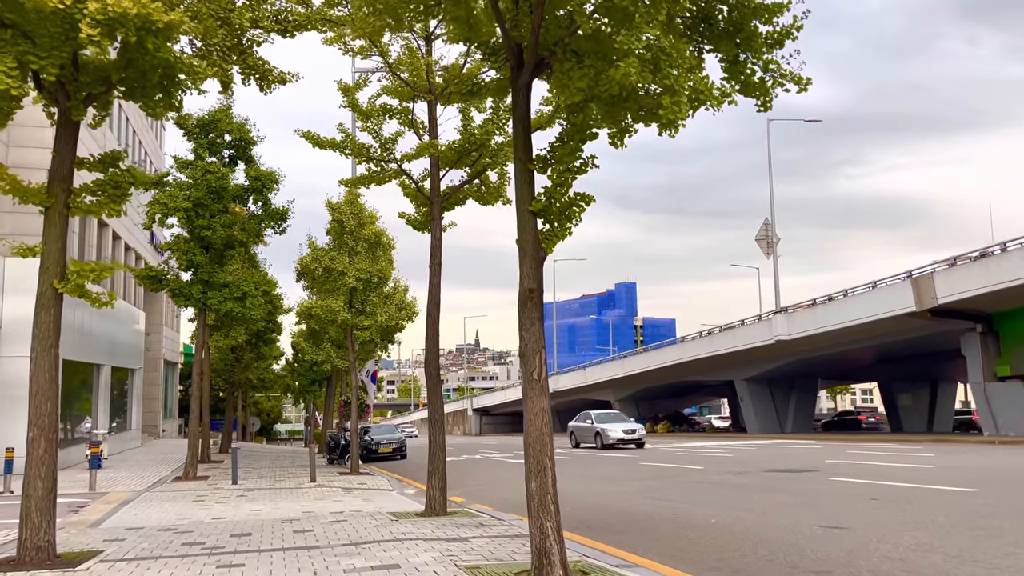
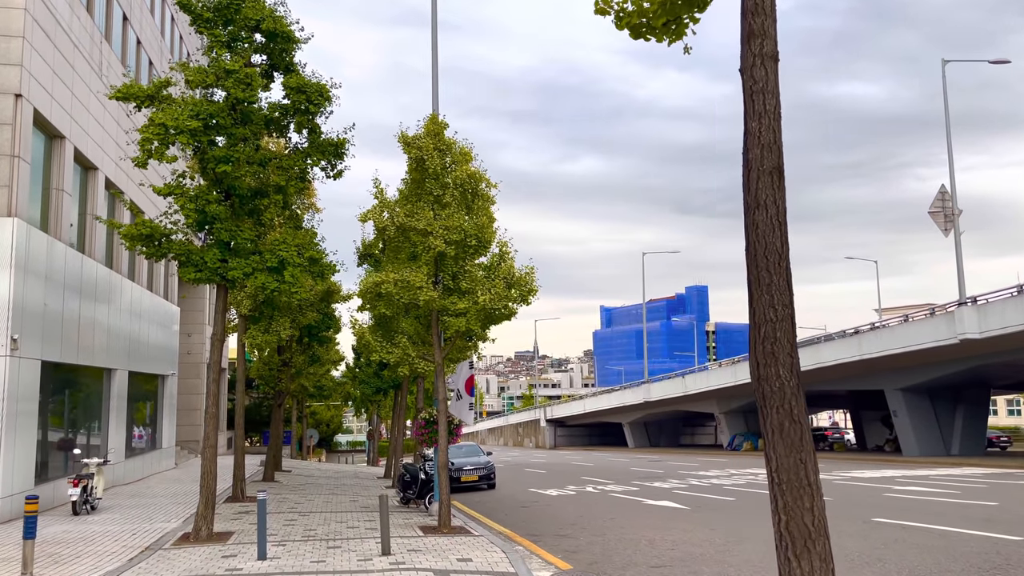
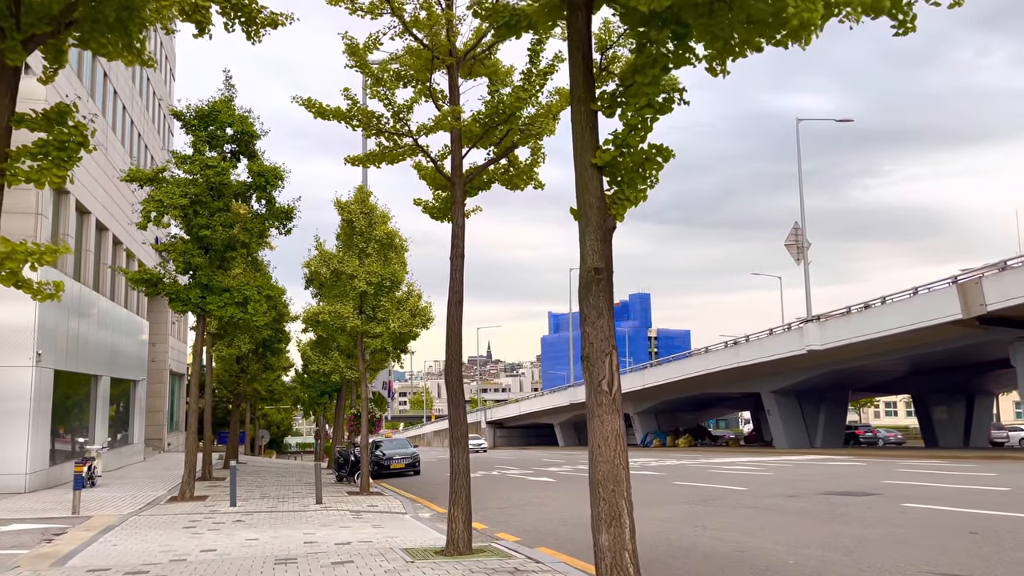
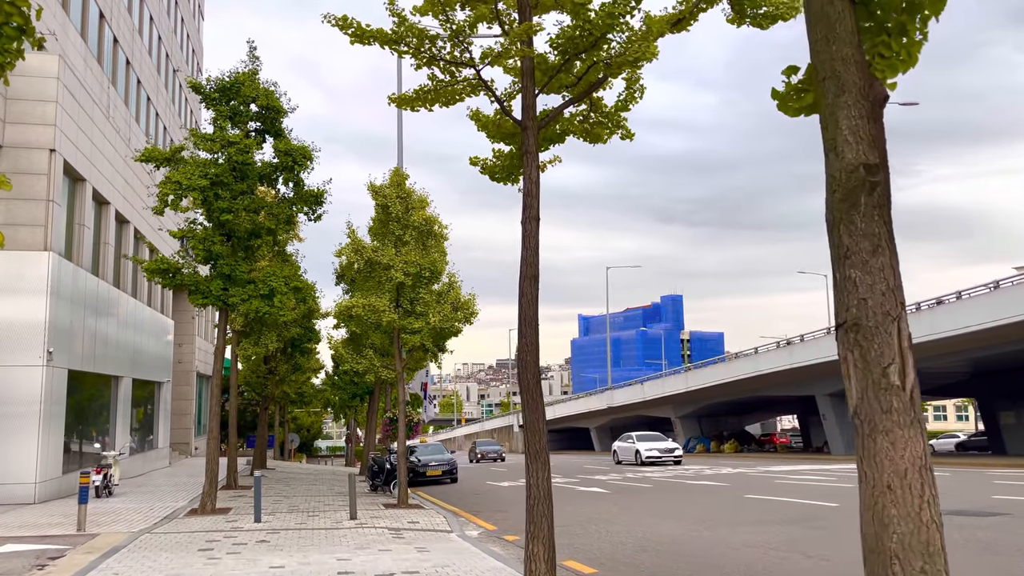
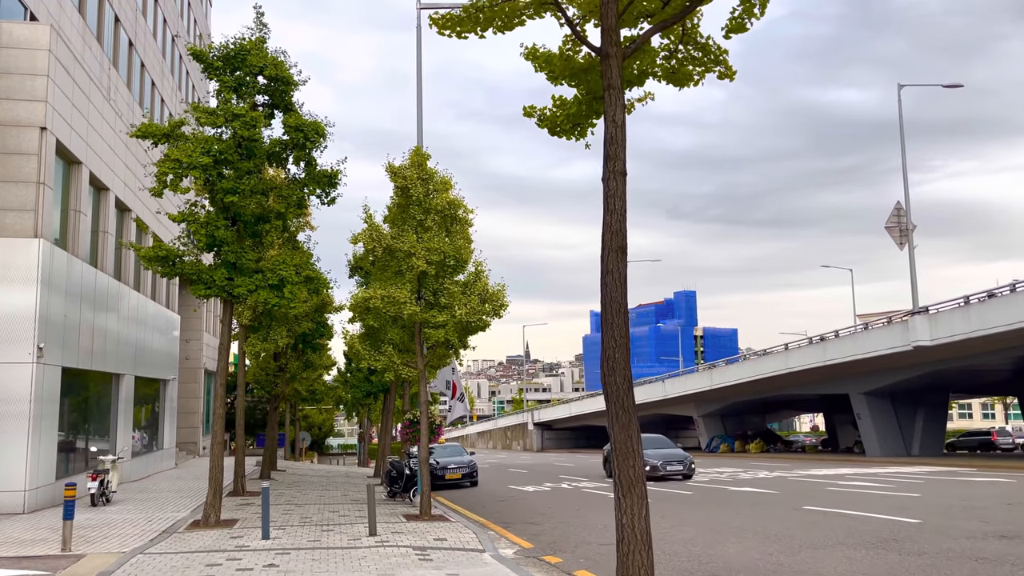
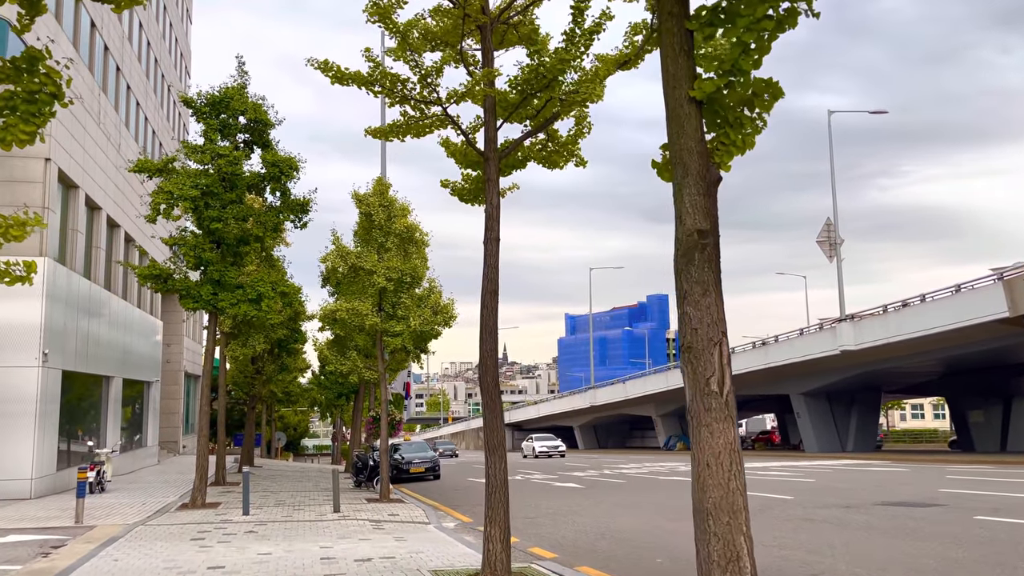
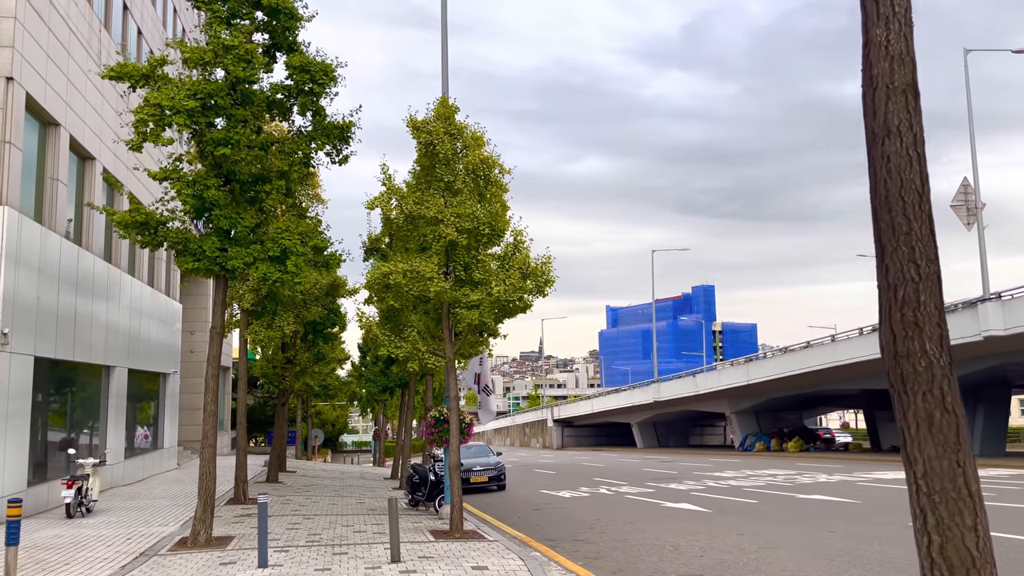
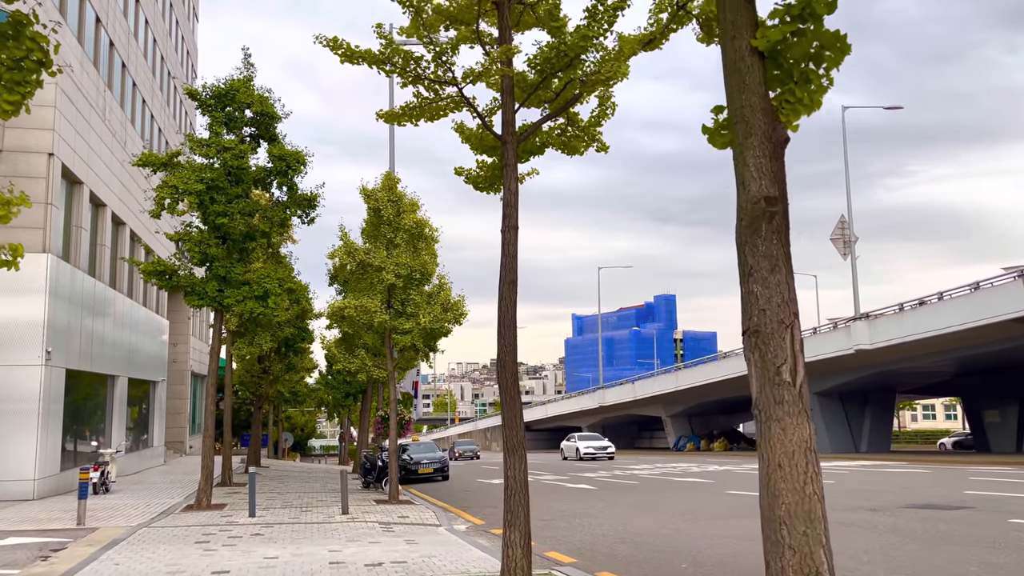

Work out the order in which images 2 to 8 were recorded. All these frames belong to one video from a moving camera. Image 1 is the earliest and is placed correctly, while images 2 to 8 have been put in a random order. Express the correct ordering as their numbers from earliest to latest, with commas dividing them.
3, 6, 8, 4, 5, 2, 7
